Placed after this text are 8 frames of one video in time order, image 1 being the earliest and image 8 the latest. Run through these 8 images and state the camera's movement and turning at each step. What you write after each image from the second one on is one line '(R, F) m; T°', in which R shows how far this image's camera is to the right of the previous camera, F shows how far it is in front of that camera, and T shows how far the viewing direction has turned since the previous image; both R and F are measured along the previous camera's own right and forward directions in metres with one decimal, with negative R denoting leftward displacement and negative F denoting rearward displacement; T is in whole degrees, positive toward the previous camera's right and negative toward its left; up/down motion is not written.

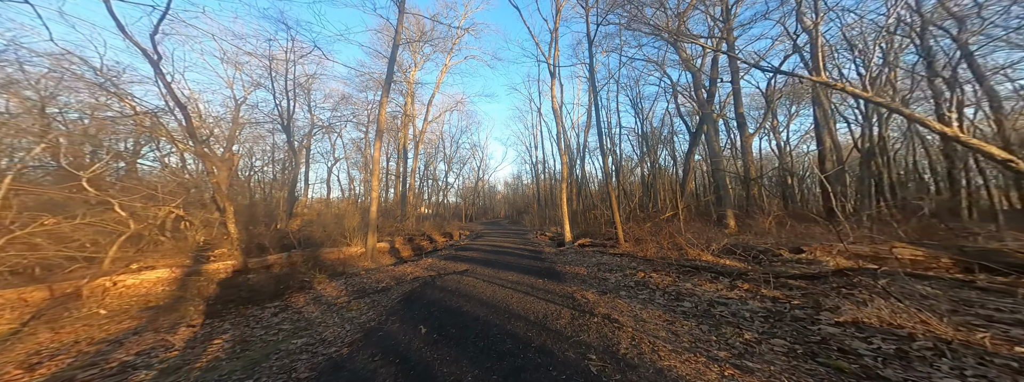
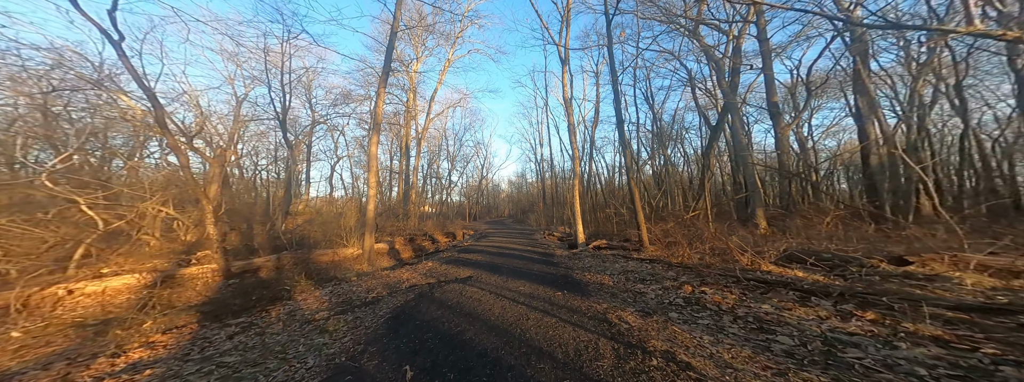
(-0.2, +1.1) m; -1°
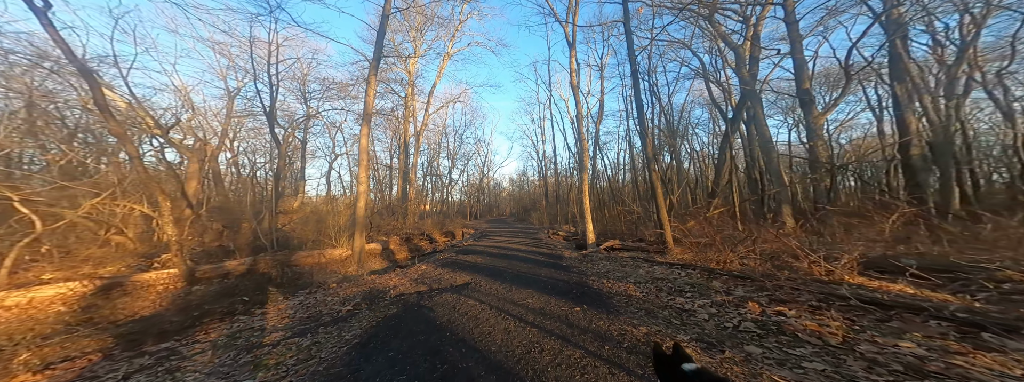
(-0.1, +1.1) m; 0°
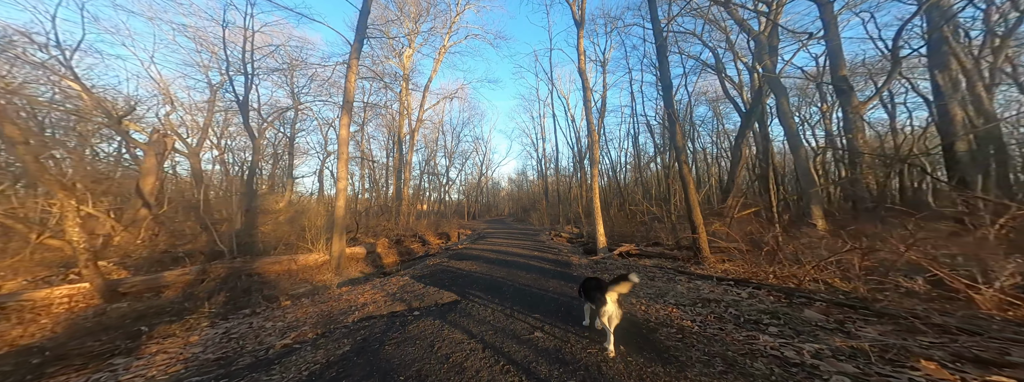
(-0.1, +1.4) m; 0°
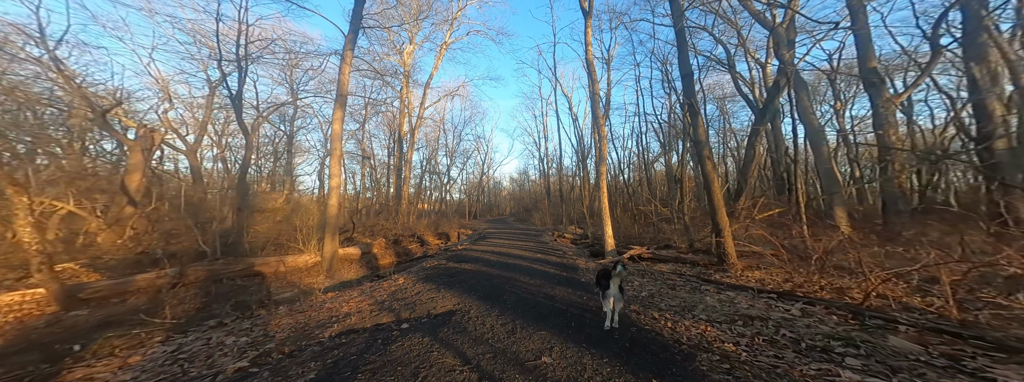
(0.0, +0.6) m; 0°
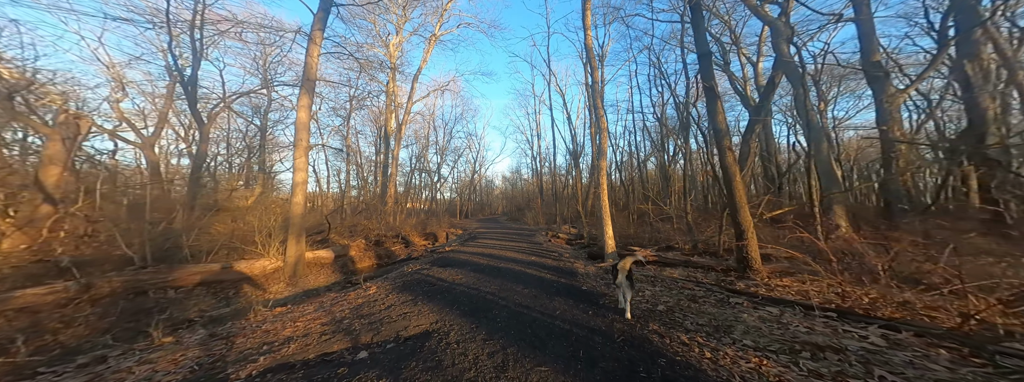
(0.0, +0.9) m; +2°
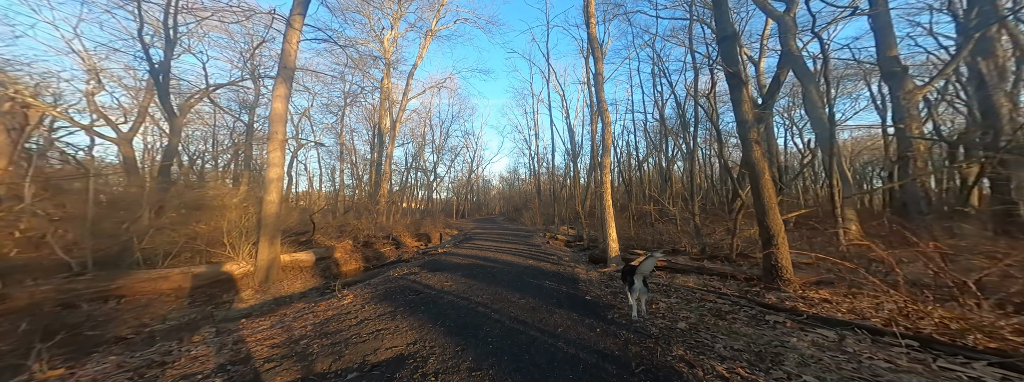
(0.0, +0.7) m; +1°
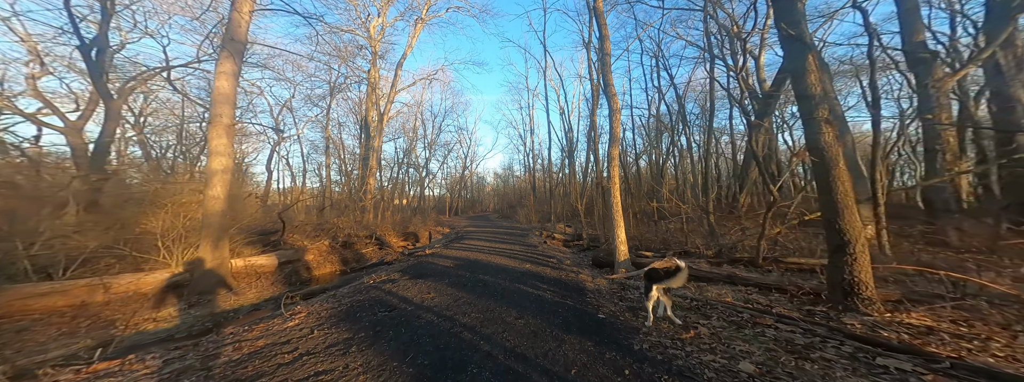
(0.0, +1.1) m; +2°
